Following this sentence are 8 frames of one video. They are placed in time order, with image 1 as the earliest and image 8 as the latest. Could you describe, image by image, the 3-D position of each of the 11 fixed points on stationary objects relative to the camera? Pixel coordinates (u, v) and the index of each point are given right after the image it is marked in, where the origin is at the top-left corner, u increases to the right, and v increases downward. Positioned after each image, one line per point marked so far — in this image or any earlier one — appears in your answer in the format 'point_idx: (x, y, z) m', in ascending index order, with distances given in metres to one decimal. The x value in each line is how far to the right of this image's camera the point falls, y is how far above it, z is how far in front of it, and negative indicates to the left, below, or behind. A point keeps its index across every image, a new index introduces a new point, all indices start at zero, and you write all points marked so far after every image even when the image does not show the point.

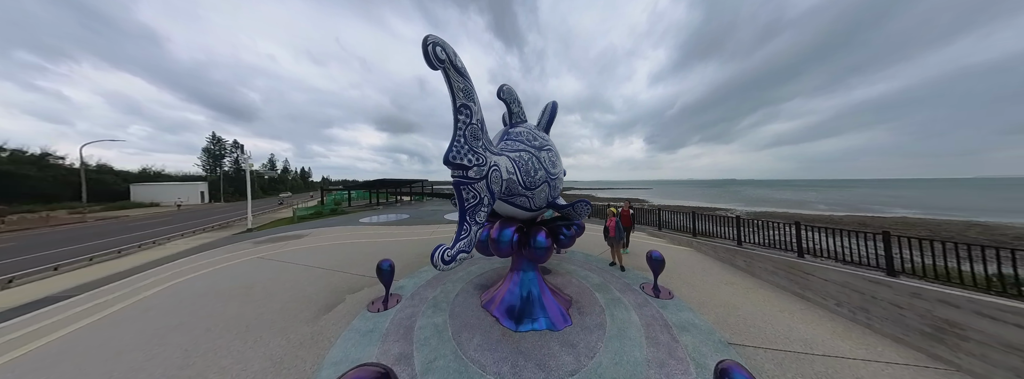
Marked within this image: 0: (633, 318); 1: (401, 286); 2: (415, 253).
0: (+1.8, -1.9, +2.9) m
1: (-2.4, -2.2, +4.2) m
2: (-3.1, -2.1, +6.2) m
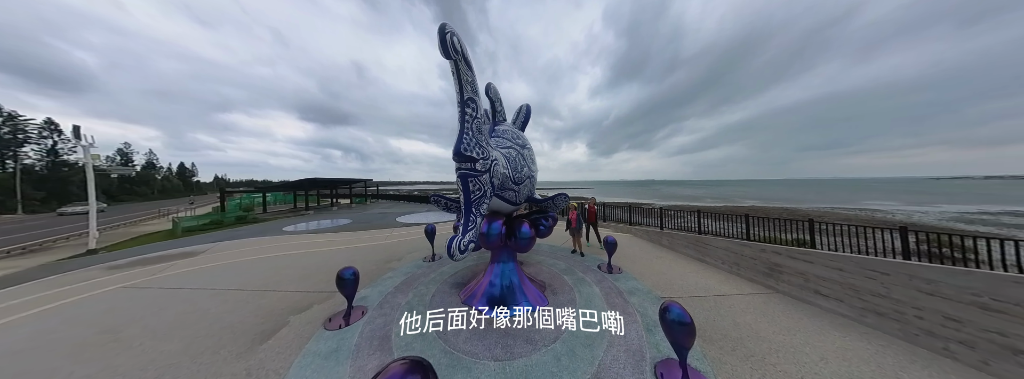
0: (+1.5, -1.8, +3.5) m
1: (-2.9, -2.1, +3.8) m
2: (-4.0, -2.1, +5.6) m
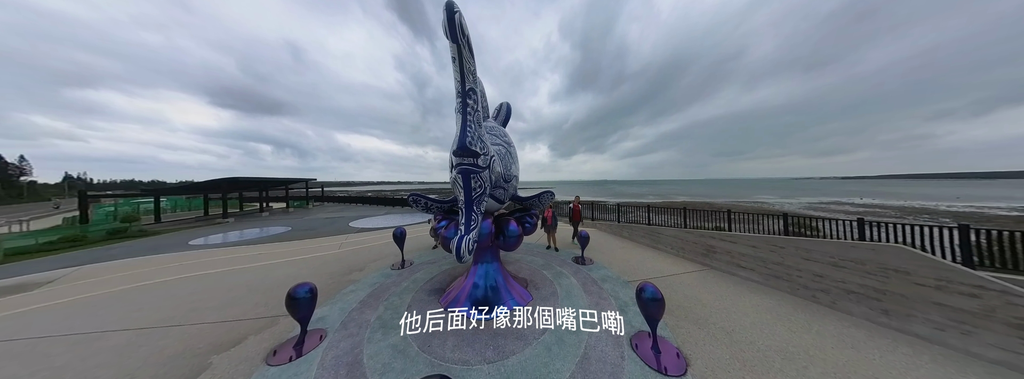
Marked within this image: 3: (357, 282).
0: (+1.2, -1.8, +3.8) m
1: (-3.2, -2.1, +3.3) m
2: (-4.6, -2.1, +4.8) m
3: (-3.4, -2.1, +4.3) m
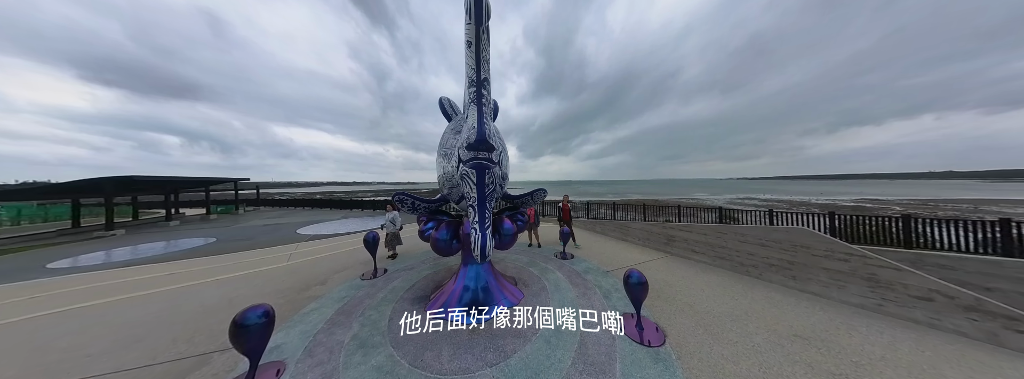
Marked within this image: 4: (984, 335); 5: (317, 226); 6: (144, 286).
0: (+1.0, -1.8, +4.0) m
1: (-3.3, -2.1, +2.8) m
2: (-5.0, -2.1, +4.1) m
3: (-3.7, -2.1, +3.7) m
4: (+6.2, -1.8, +2.6) m
5: (-10.6, -2.0, +10.5) m
6: (-8.4, -2.2, +4.5) m
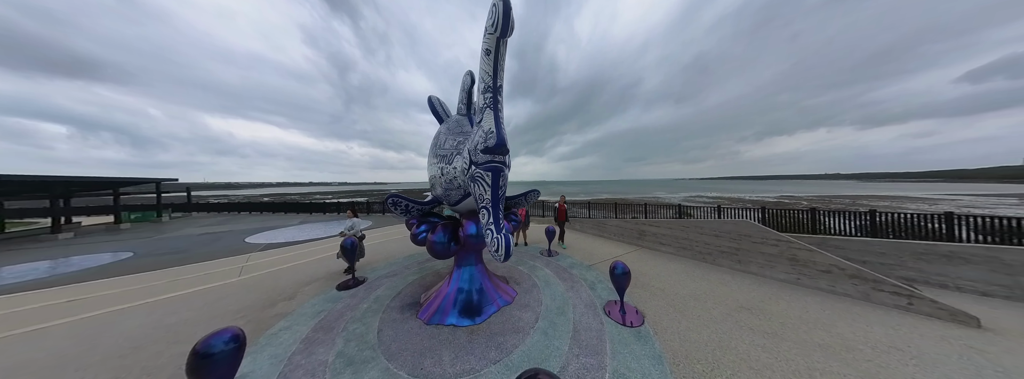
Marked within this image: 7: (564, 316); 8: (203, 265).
0: (+0.8, -1.8, +4.2) m
1: (-3.3, -2.2, +2.4) m
2: (-5.1, -2.2, +3.5) m
3: (-3.8, -2.1, +3.3) m
4: (+6.1, -1.8, +3.4) m
5: (-11.5, -2.1, +9.2) m
6: (-8.6, -2.3, +3.5) m
7: (+0.8, -1.9, +2.9) m
8: (-9.1, -2.2, +5.9) m
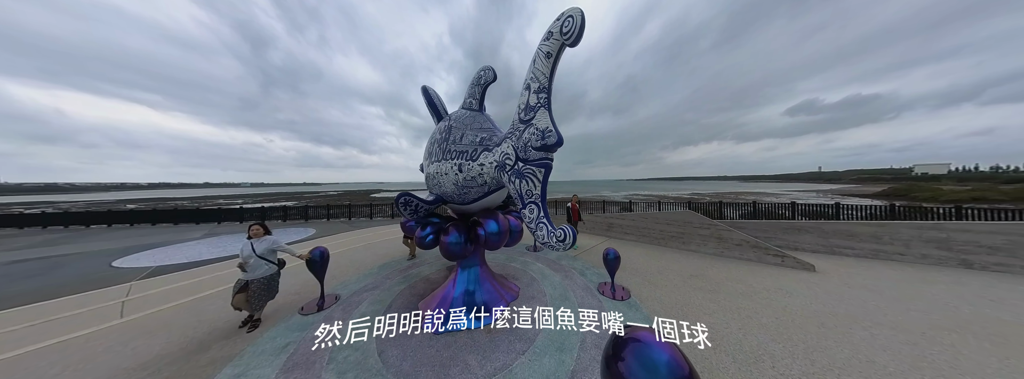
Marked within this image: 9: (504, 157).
0: (+0.6, -1.7, +4.4) m
1: (-3.0, -2.2, +1.9) m
2: (-5.0, -2.2, +2.5) m
3: (-3.7, -2.1, +2.6) m
4: (+6.0, -1.7, +4.8) m
5: (-12.4, -2.2, +6.8) m
6: (-8.4, -2.3, +1.8) m
7: (+0.9, -1.8, +3.2) m
8: (-9.4, -2.3, +4.0) m
9: (-0.1, +0.3, +1.8) m
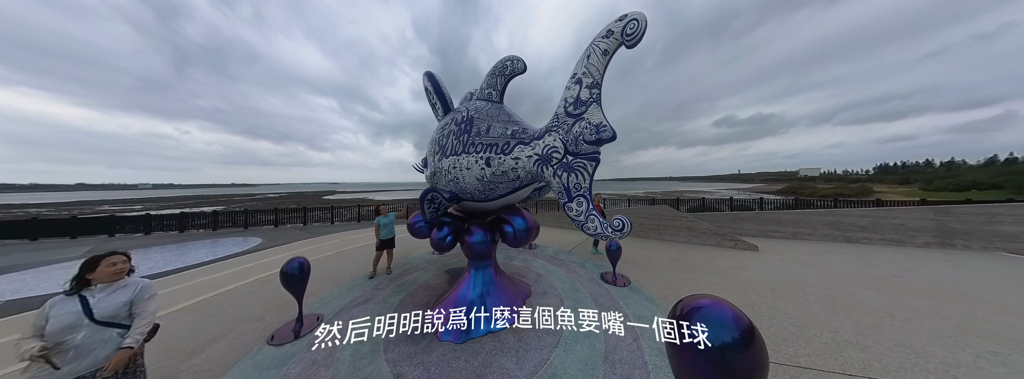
0: (+0.7, -1.7, +4.5) m
1: (-2.5, -2.1, +1.4) m
2: (-4.6, -2.1, +1.8) m
3: (-3.3, -2.1, +2.1) m
4: (+5.9, -1.6, +5.7) m
5: (-12.6, -2.2, +4.9) m
6: (-7.9, -2.3, +0.6) m
7: (+1.1, -1.8, +3.3) m
8: (-9.2, -2.3, +2.6) m
9: (+0.4, +0.4, +1.8) m
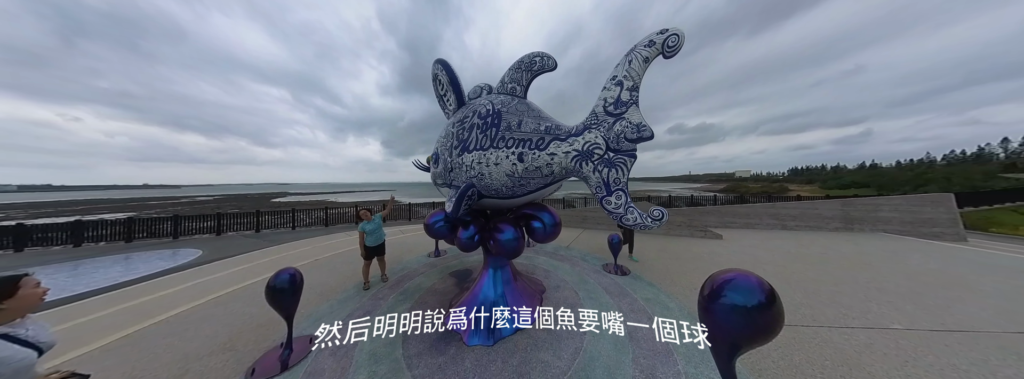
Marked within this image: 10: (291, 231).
0: (+0.8, -1.6, +4.6) m
1: (-2.0, -2.1, +1.2) m
2: (-4.1, -2.1, +1.3) m
3: (-2.9, -2.0, +1.8) m
4: (+5.9, -1.5, +6.5) m
5: (-12.4, -2.3, +3.4) m
6: (-7.2, -2.3, -0.3) m
7: (+1.4, -1.7, +3.6) m
8: (-8.7, -2.3, +1.5) m
9: (+0.8, +0.4, +2.0) m
10: (-13.2, -2.5, +11.7) m
